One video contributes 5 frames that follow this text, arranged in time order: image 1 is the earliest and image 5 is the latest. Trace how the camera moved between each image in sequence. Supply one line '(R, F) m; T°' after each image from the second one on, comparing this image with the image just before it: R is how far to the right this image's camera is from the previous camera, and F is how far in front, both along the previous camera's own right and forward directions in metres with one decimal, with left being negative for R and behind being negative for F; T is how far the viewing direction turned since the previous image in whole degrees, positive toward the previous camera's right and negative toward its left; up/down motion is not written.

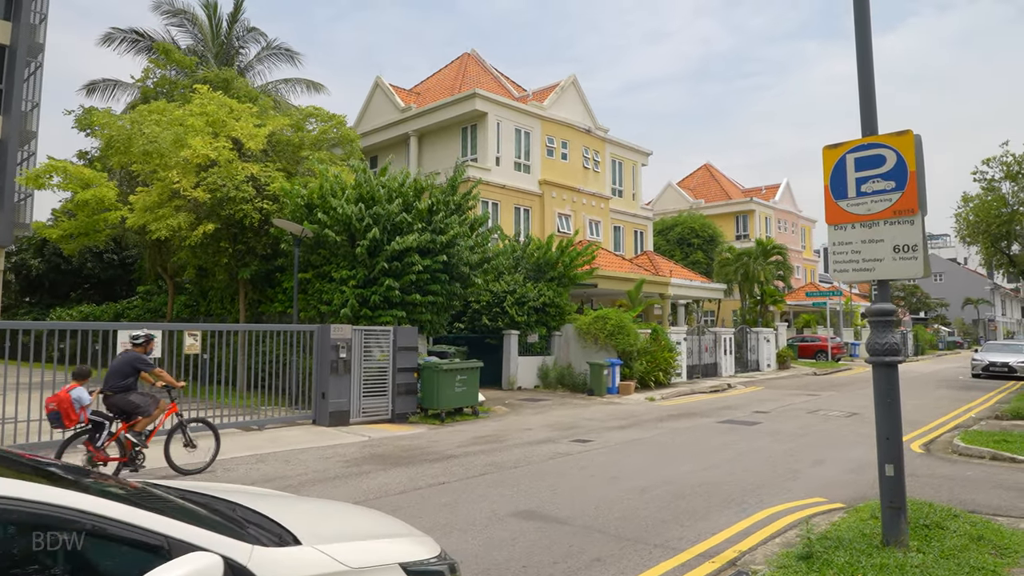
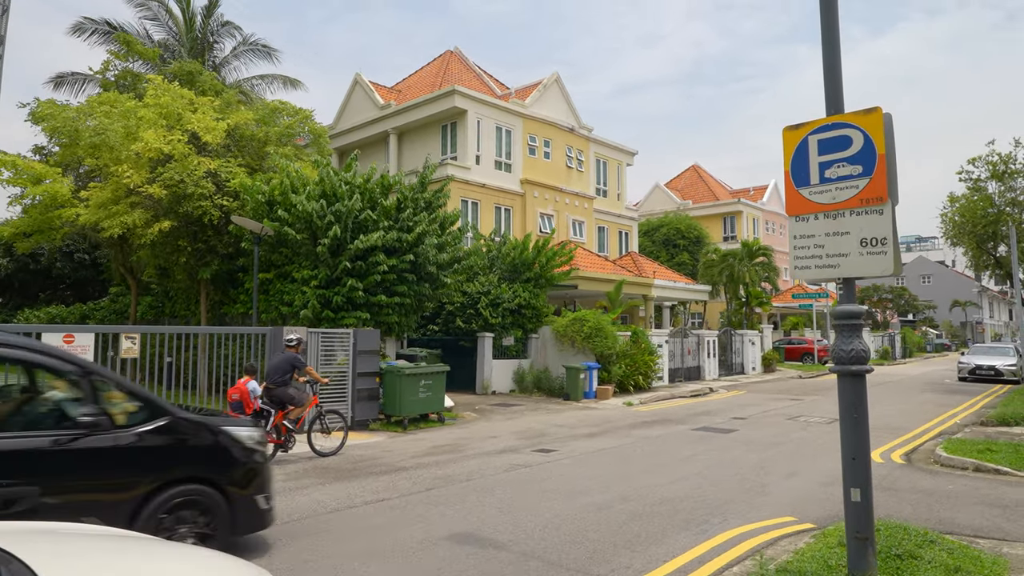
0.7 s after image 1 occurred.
(+0.5, +0.6) m; +1°
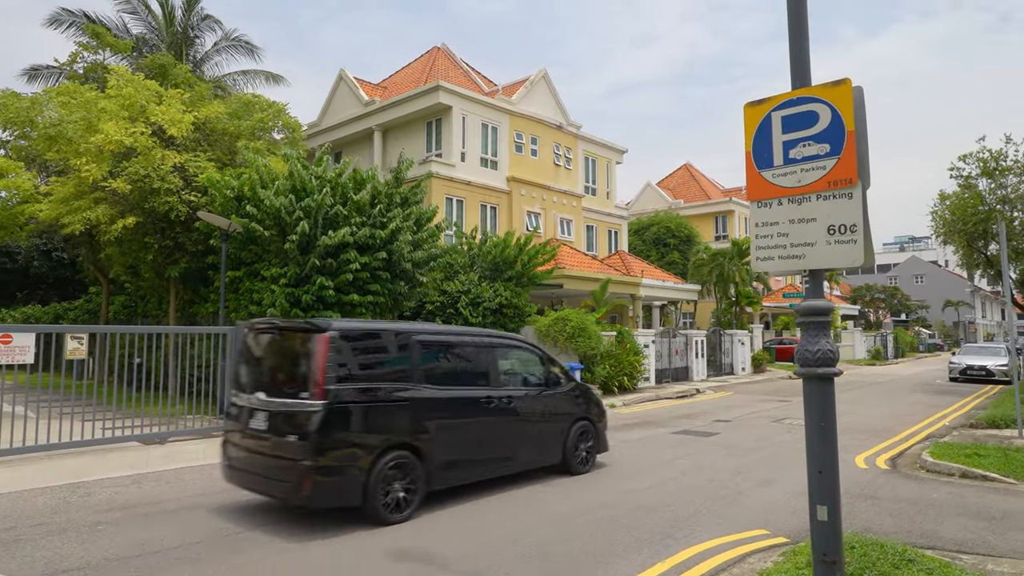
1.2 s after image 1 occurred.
(+0.4, +0.5) m; 0°
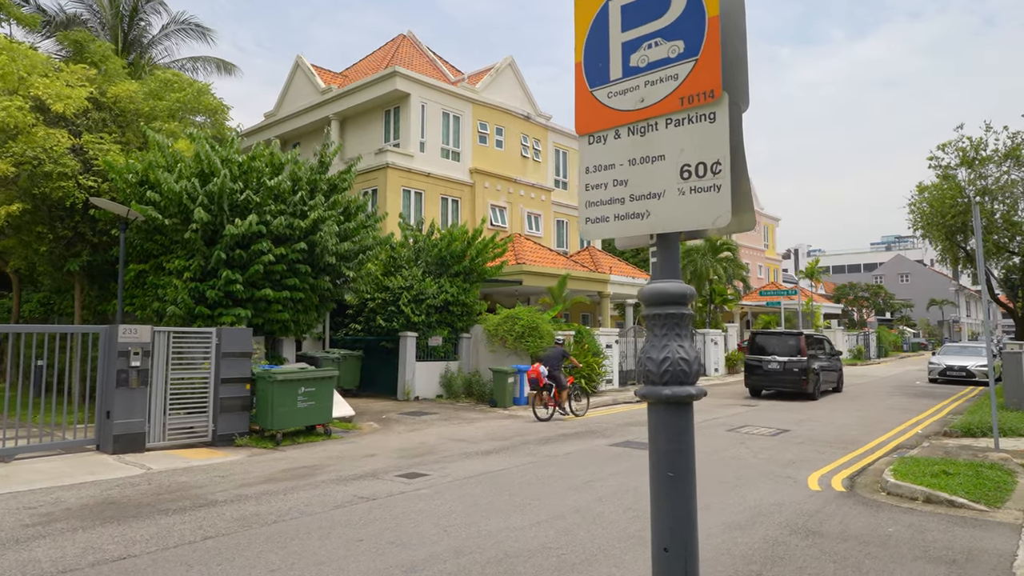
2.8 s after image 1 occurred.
(+1.2, +1.4) m; +1°
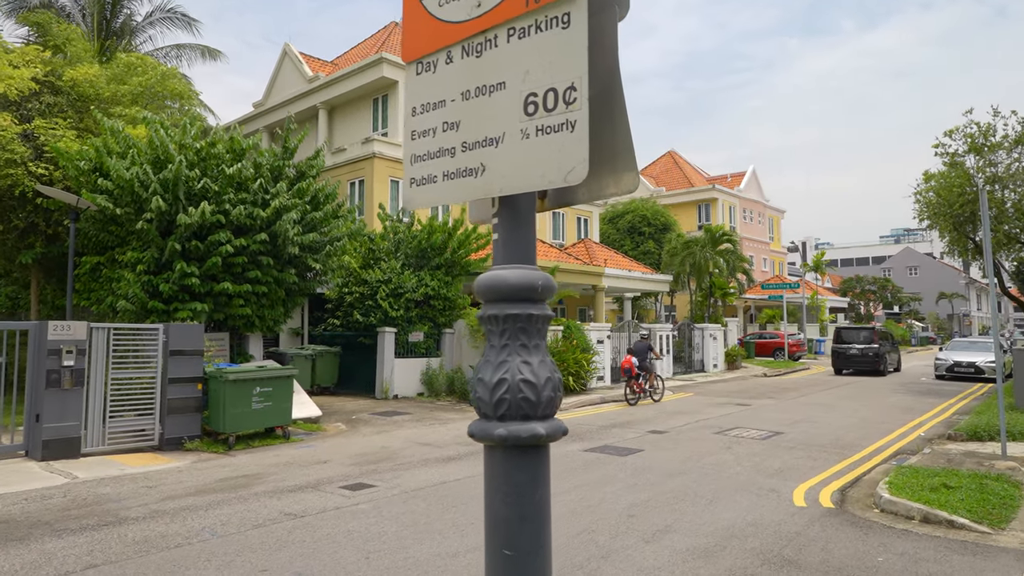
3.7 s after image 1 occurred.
(+0.6, +0.8) m; -1°
